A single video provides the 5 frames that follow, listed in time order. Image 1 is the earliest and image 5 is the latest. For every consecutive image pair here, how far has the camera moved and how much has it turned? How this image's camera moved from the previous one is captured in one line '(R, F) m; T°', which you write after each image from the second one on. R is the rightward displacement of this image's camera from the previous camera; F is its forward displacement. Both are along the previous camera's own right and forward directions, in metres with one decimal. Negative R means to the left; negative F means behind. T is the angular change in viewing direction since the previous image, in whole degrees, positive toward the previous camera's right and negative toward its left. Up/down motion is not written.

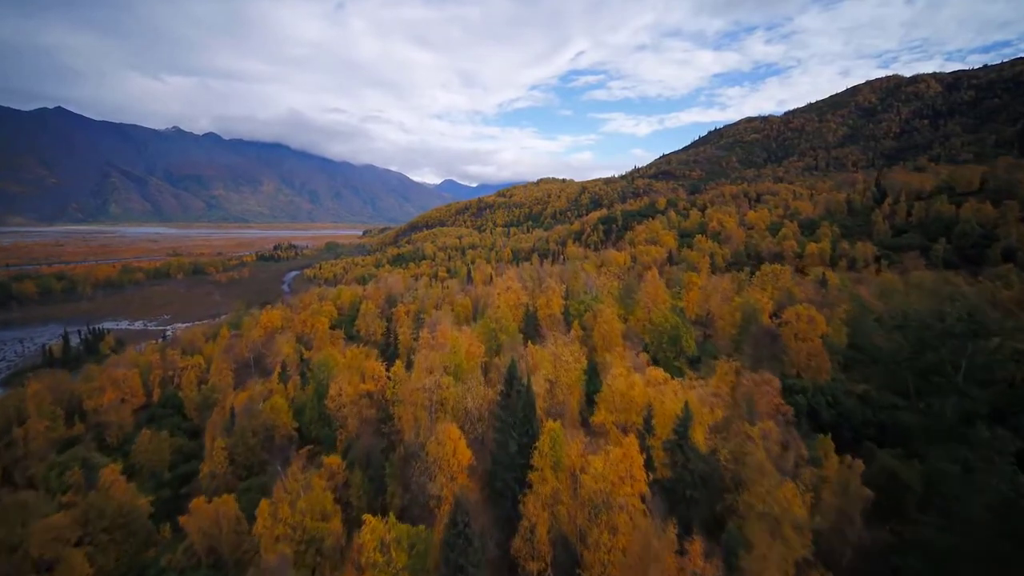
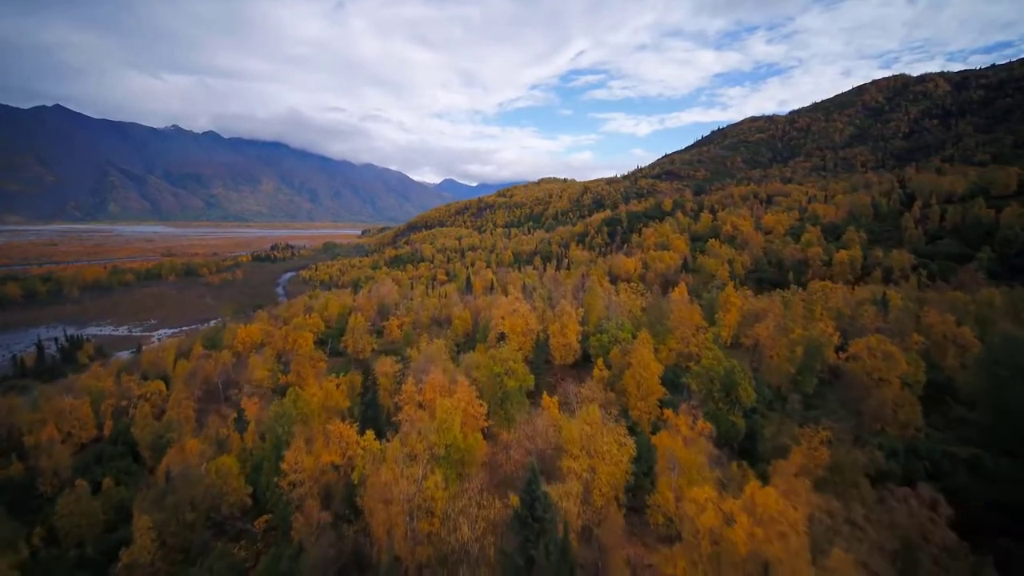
(-0.6, +6.8) m; 0°
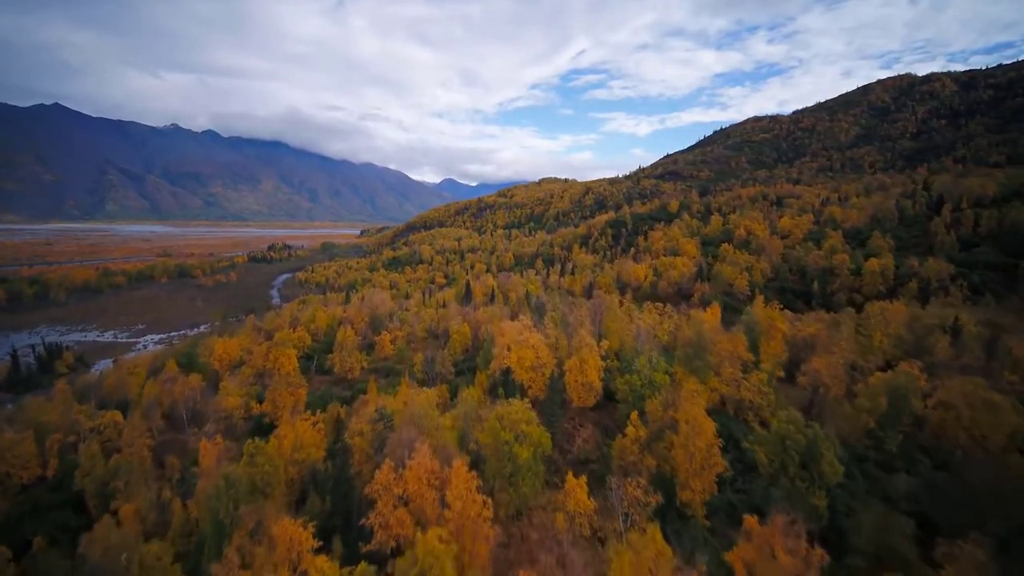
(-0.6, +5.9) m; 0°
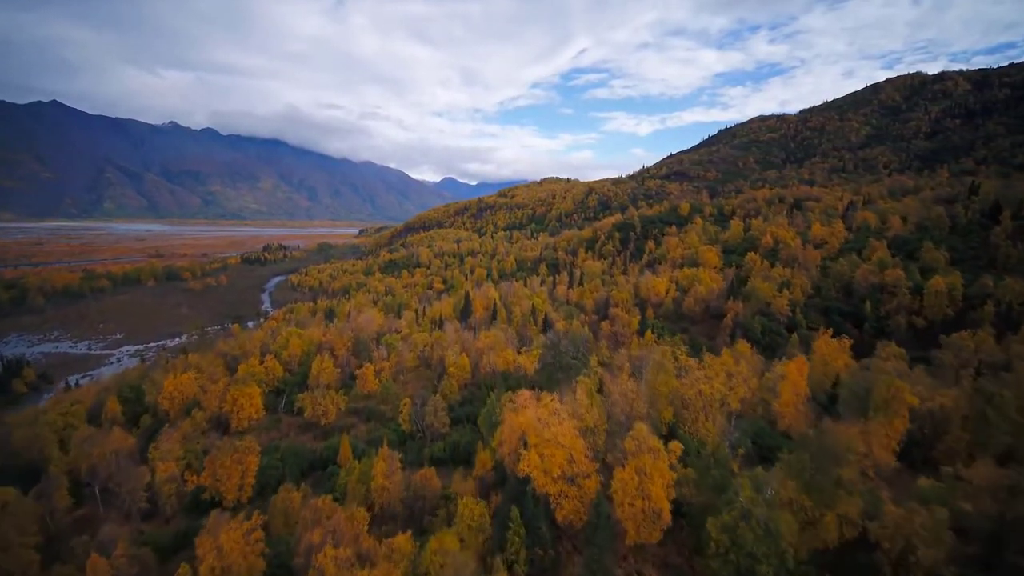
(-0.9, +9.9) m; 0°
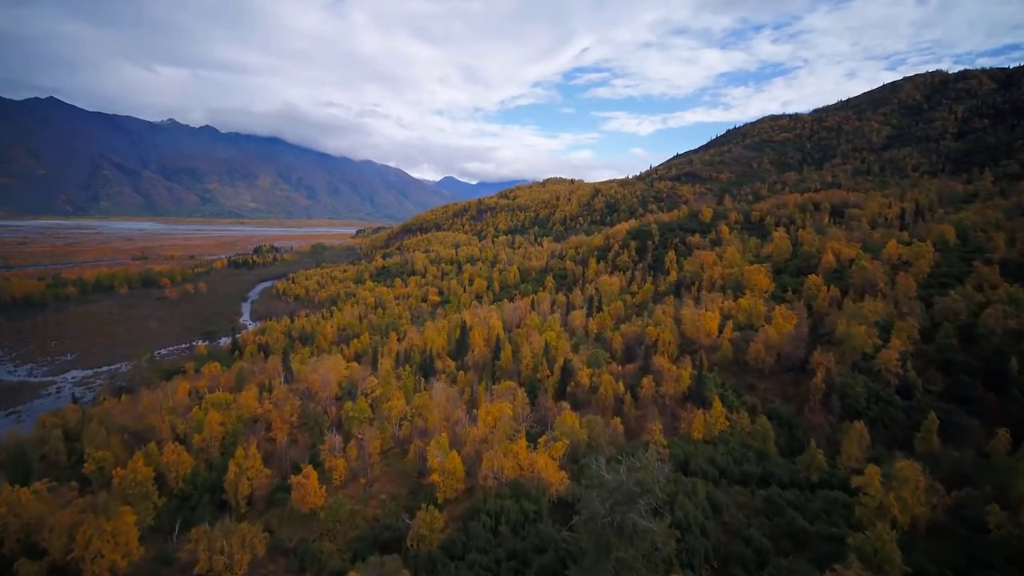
(-1.3, +17.7) m; 0°
